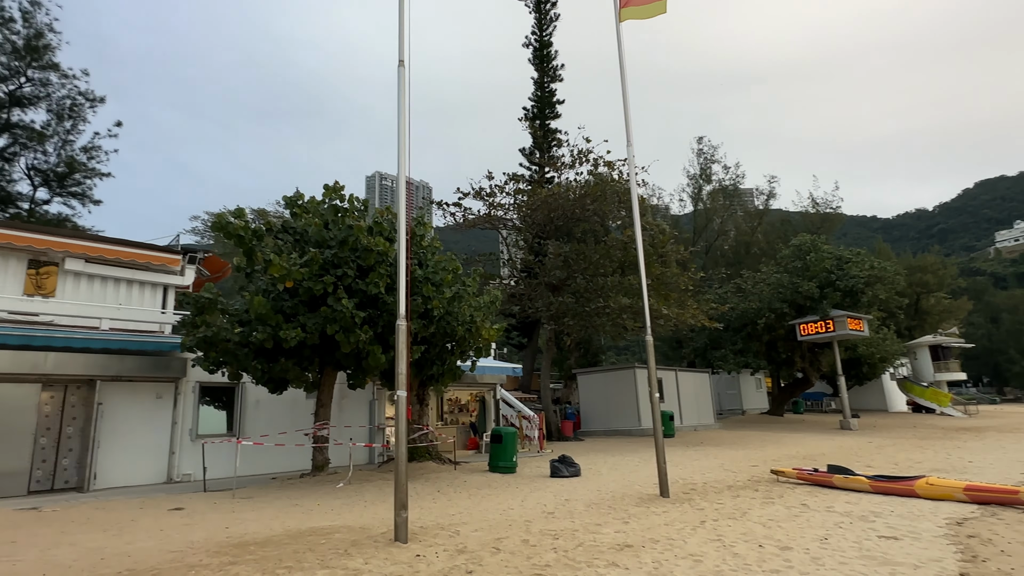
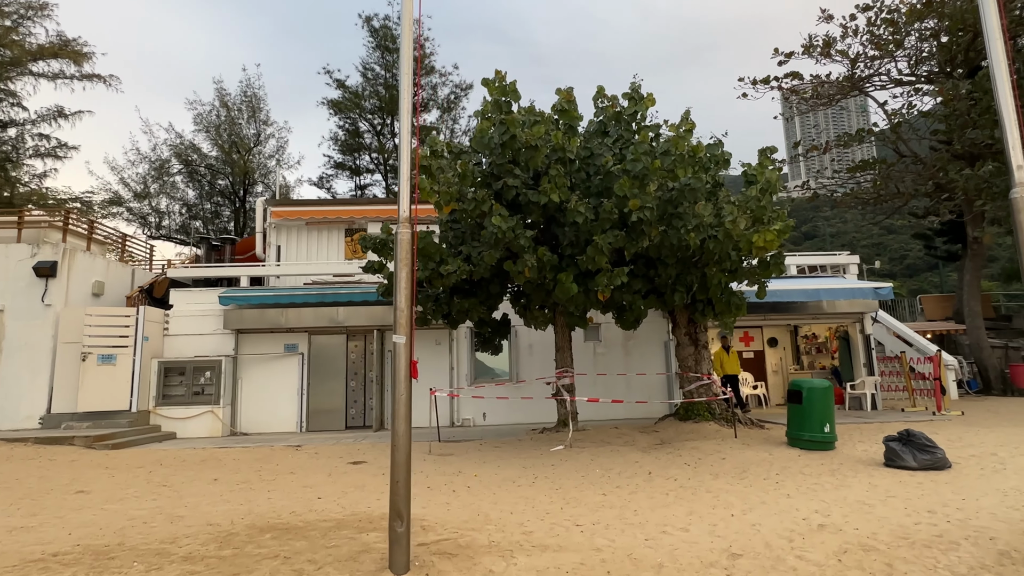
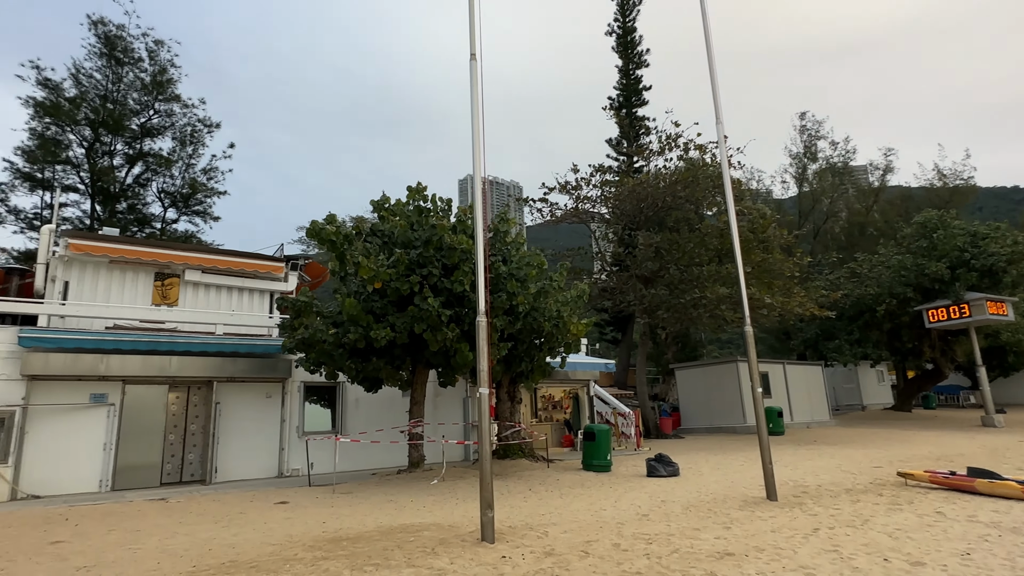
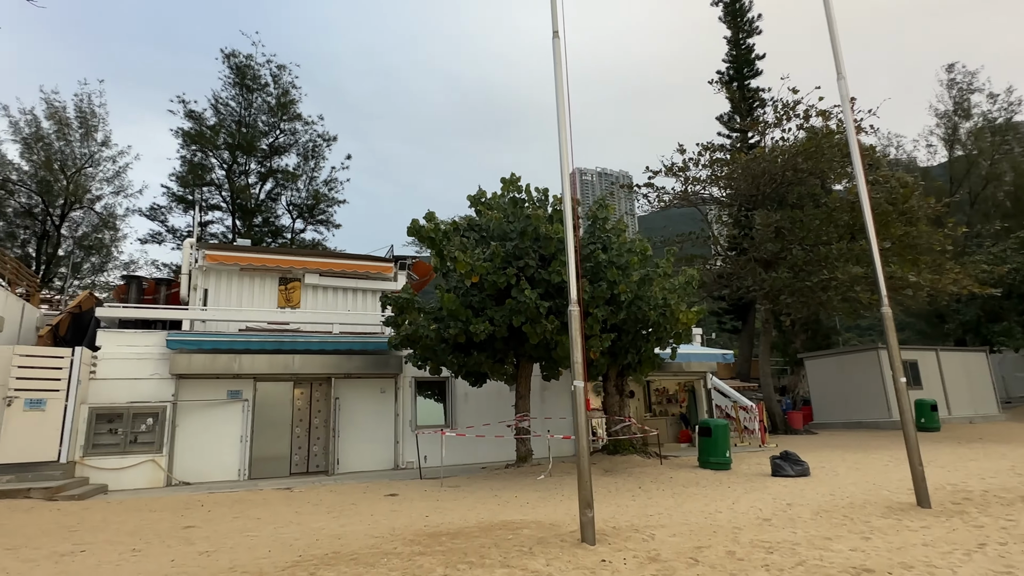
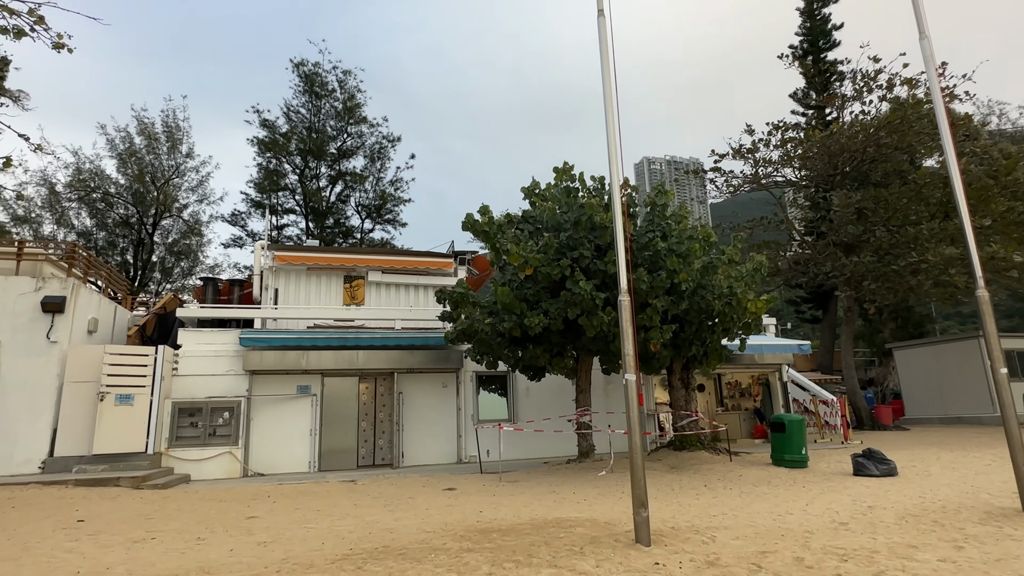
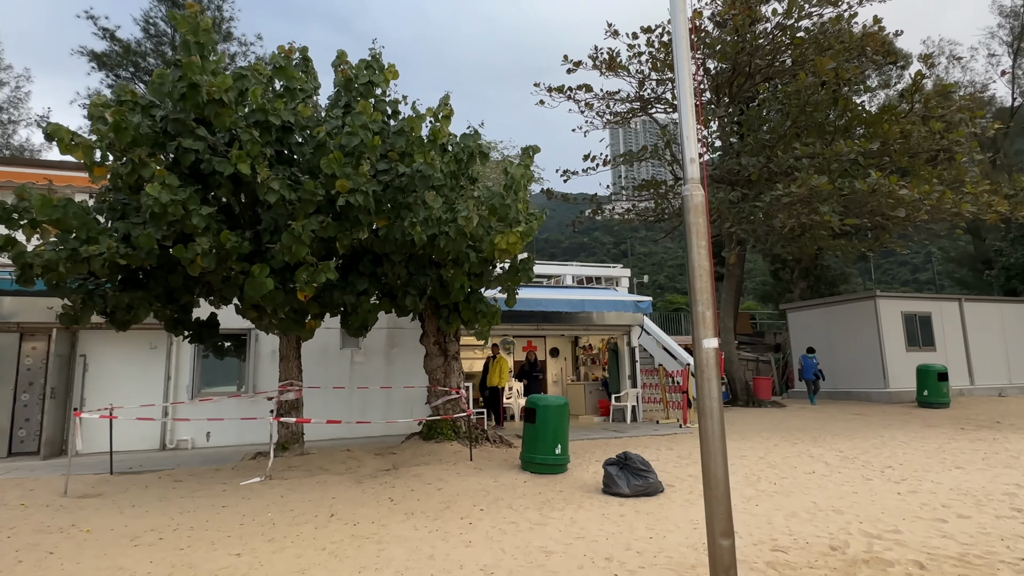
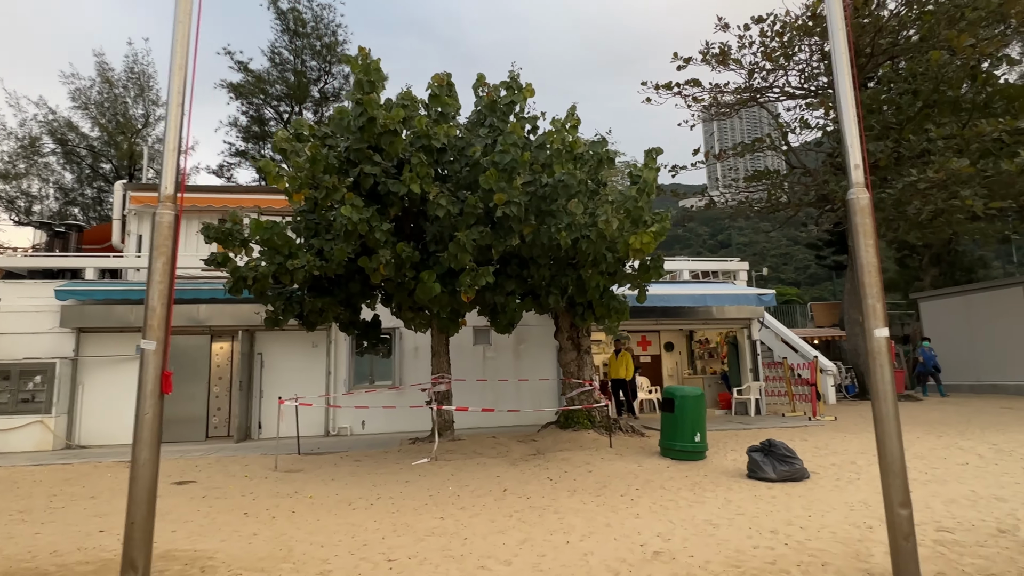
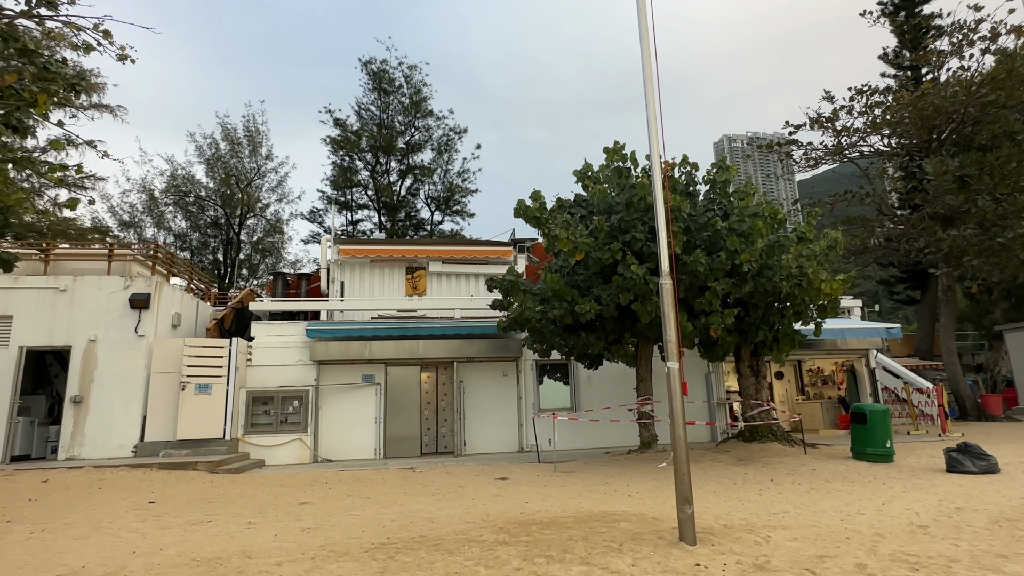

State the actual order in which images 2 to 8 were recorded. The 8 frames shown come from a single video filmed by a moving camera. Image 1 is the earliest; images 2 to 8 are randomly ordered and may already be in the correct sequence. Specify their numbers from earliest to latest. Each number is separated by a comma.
3, 4, 5, 8, 2, 7, 6
